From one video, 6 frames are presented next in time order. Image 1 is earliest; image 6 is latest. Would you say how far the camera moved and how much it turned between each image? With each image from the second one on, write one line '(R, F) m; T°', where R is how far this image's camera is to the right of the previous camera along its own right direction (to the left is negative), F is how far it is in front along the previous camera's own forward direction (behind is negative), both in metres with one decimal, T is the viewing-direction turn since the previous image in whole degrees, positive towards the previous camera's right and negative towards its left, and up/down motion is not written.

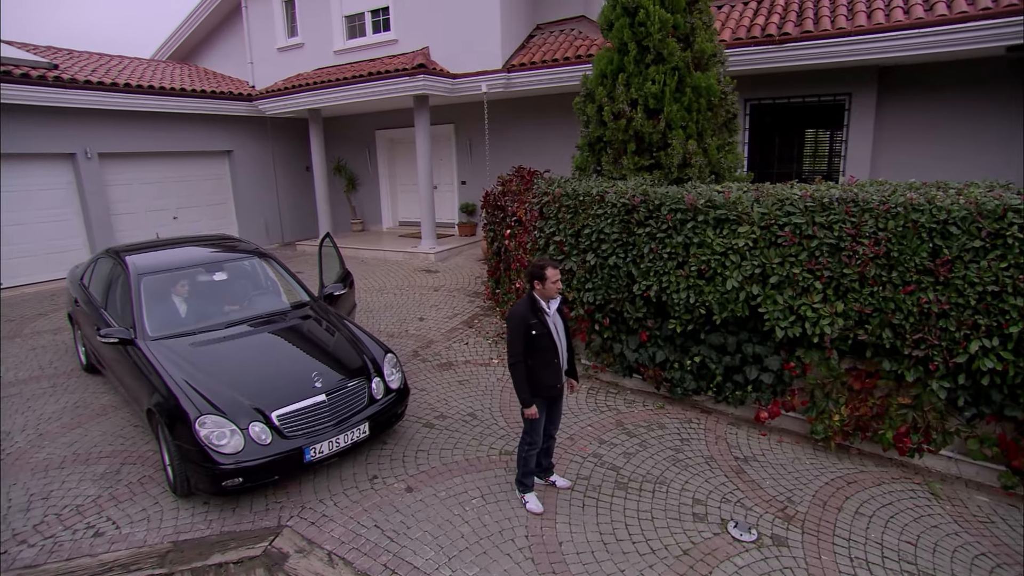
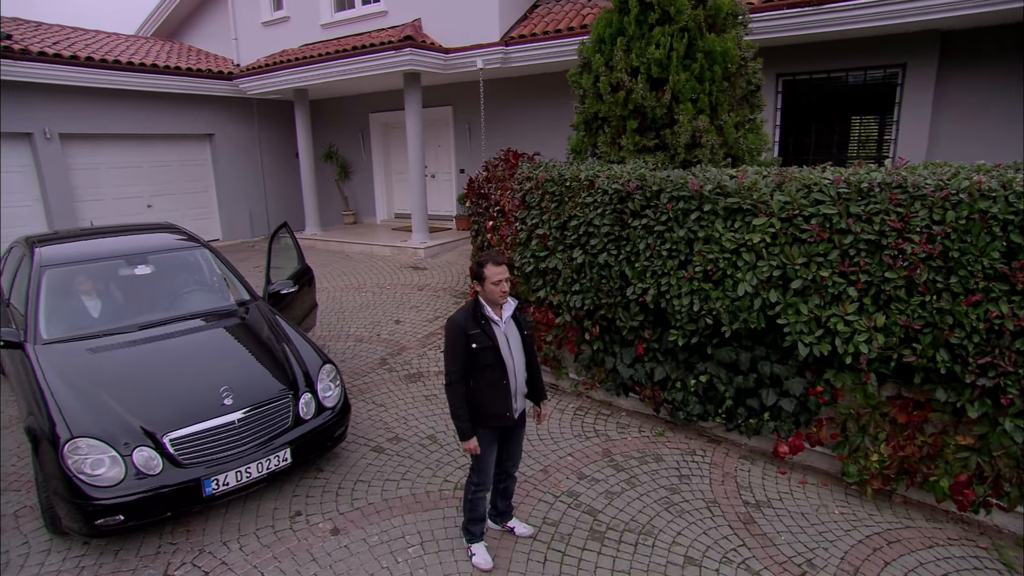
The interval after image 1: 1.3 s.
(+0.5, +0.9) m; -4°
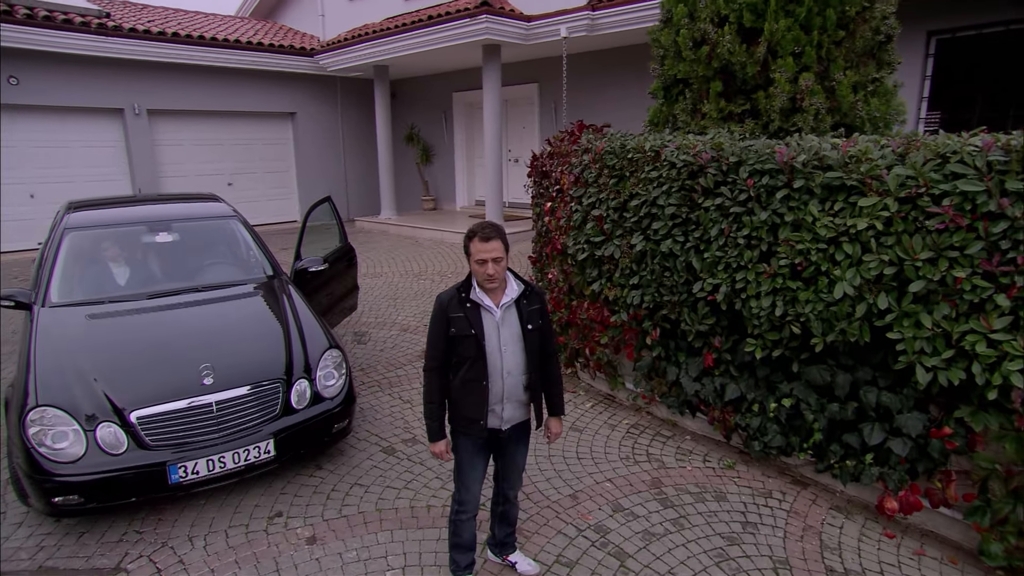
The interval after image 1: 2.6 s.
(+0.5, +0.7) m; -11°
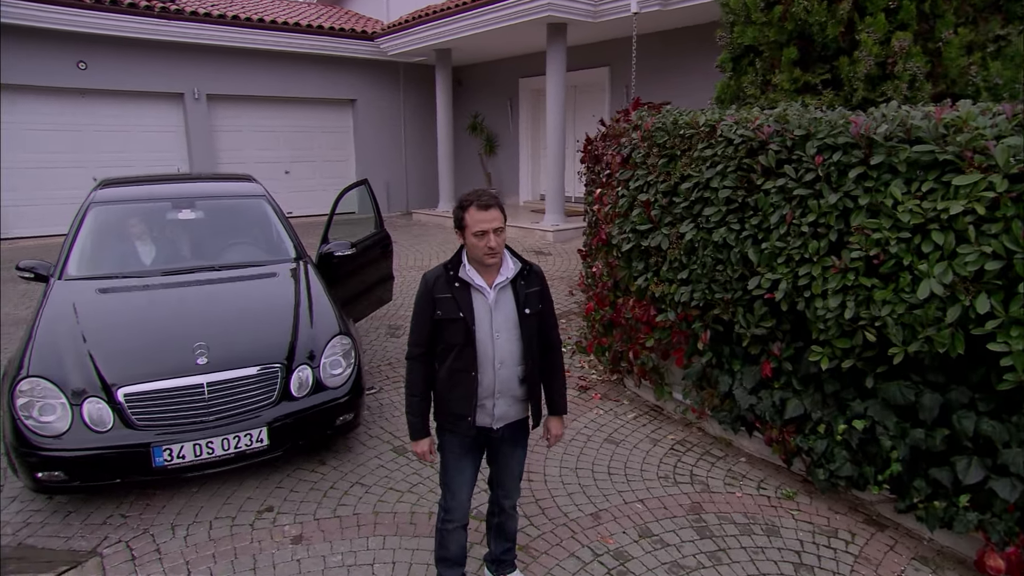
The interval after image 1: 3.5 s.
(+0.3, +0.4) m; -8°
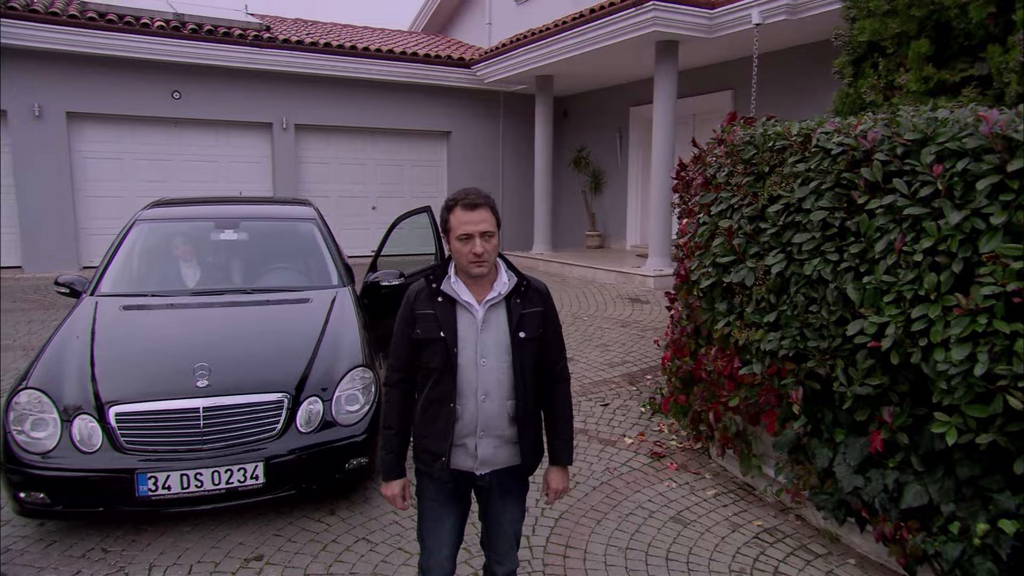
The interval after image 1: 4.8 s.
(+0.4, +0.5) m; -11°
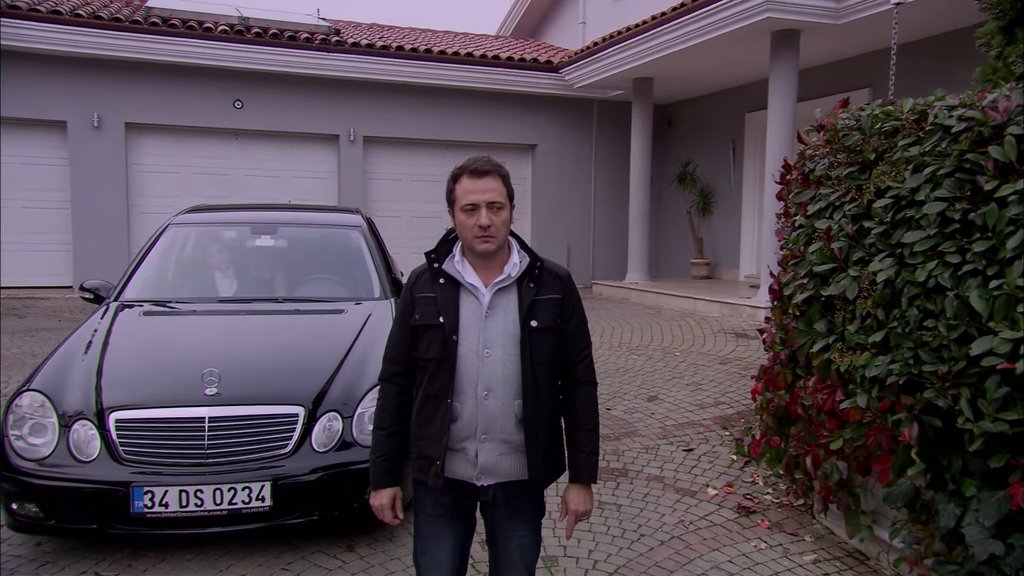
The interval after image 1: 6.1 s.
(+0.2, +0.4) m; -8°
